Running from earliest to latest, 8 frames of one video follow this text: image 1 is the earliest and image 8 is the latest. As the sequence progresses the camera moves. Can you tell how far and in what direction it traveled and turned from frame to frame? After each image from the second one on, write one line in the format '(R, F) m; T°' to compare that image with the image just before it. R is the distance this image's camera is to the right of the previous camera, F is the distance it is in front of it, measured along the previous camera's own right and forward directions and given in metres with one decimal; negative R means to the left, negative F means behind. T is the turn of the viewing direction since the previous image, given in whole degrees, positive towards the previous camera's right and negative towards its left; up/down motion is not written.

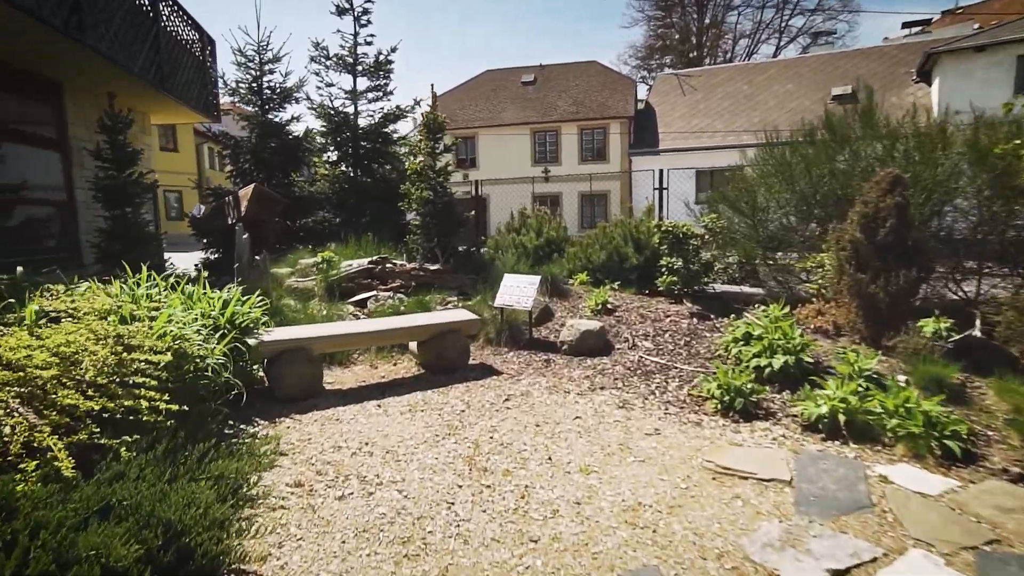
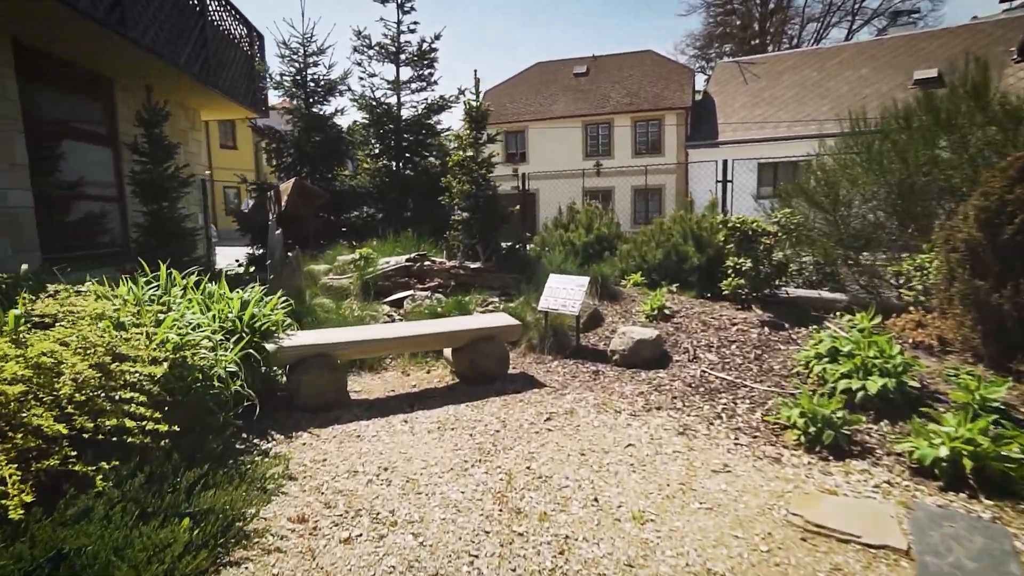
(0.0, +0.5) m; -5°
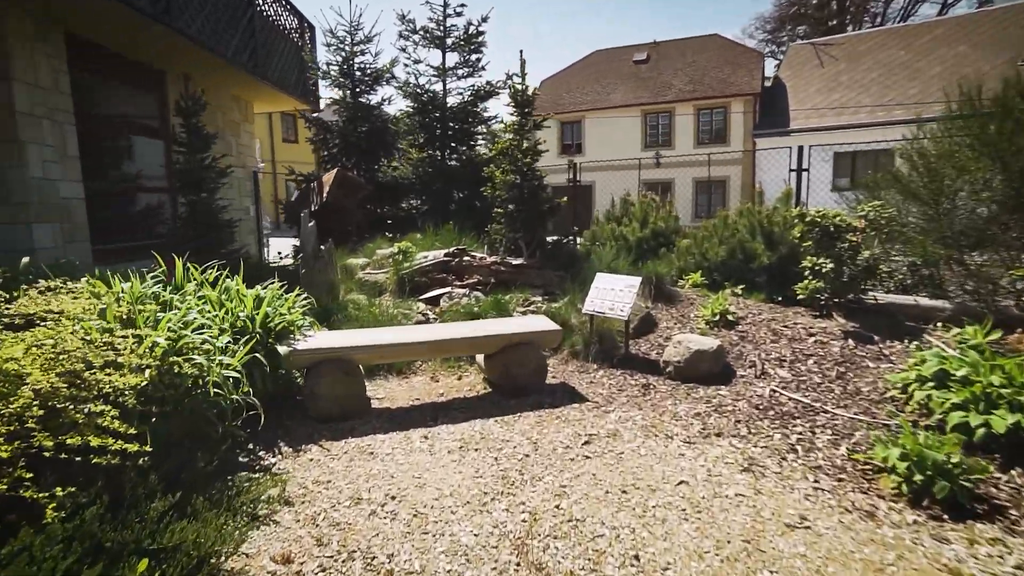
(+0.1, +0.4) m; -6°
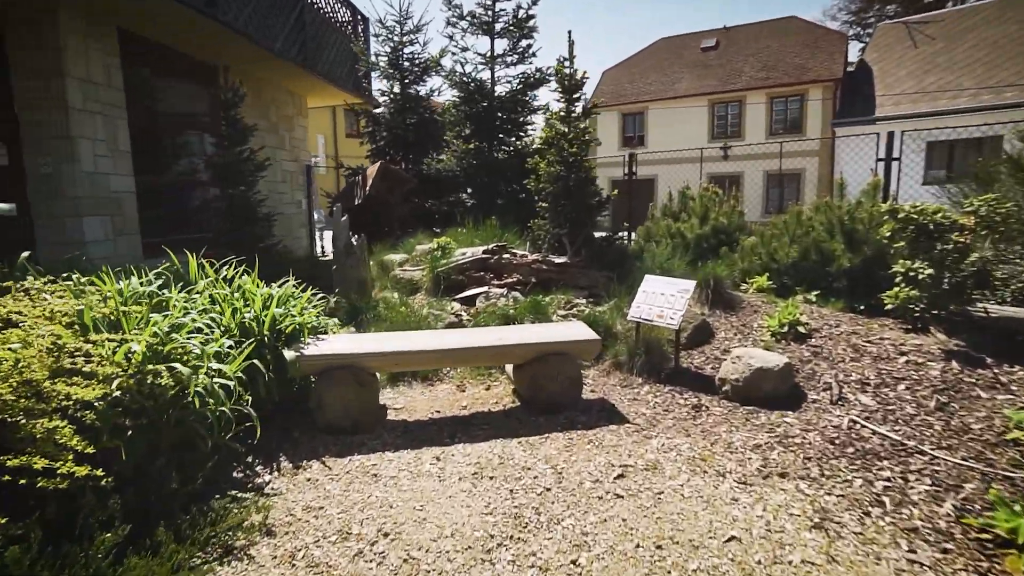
(+0.2, +0.4) m; -6°
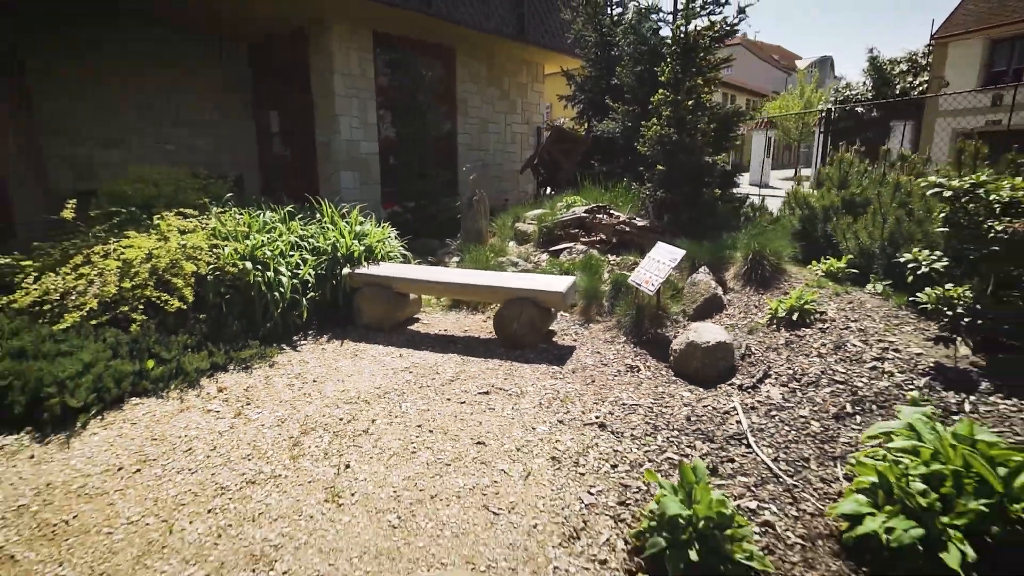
(+2.3, 0.0) m; -32°
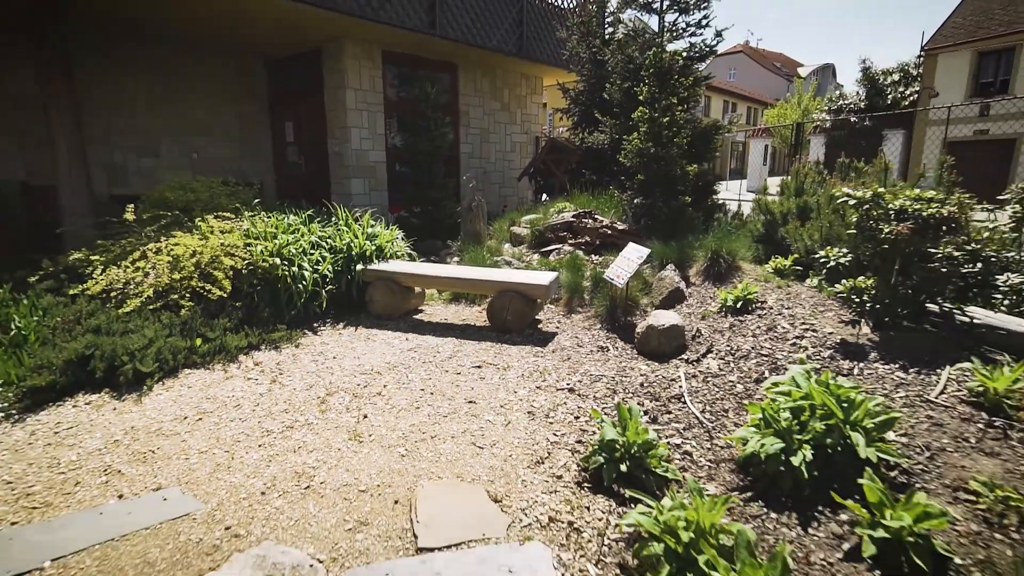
(+0.1, -0.6) m; 0°
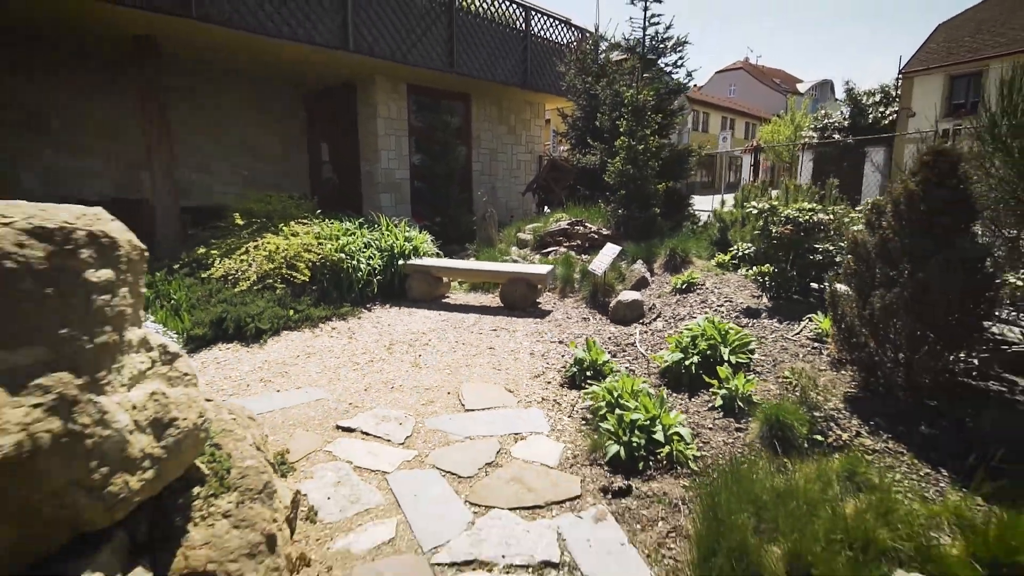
(0.0, -1.5) m; 0°
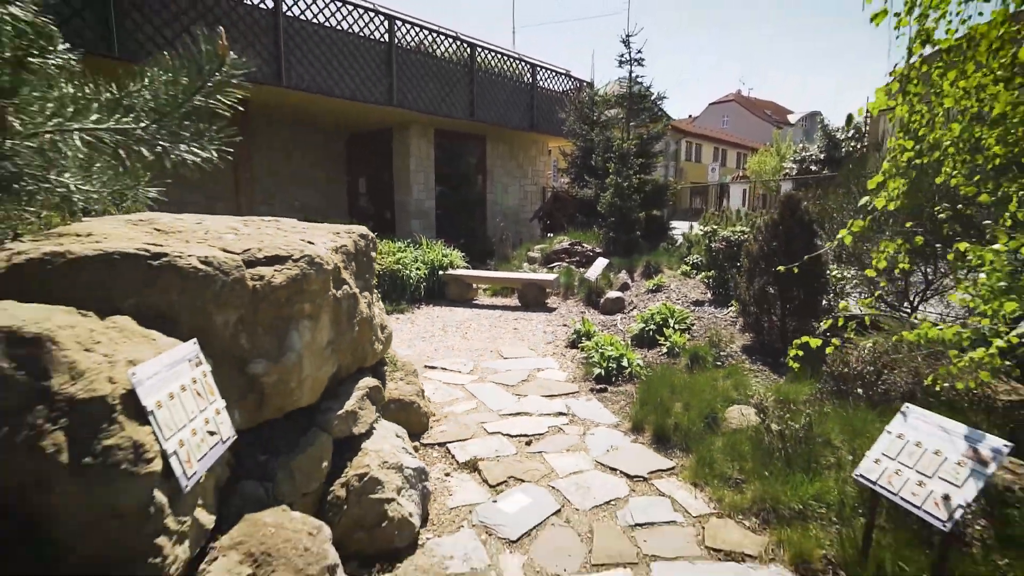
(-0.2, -1.9) m; 0°
